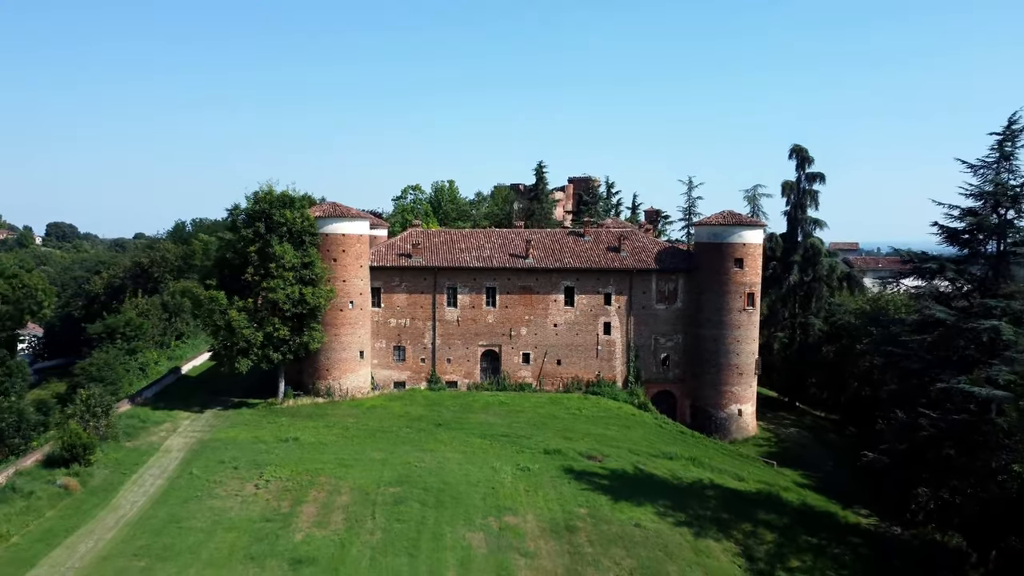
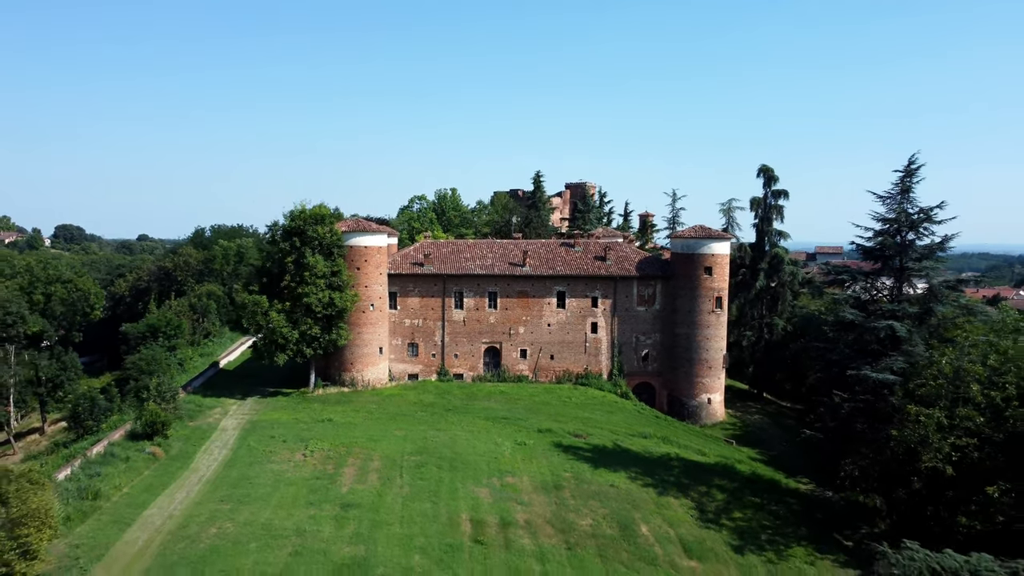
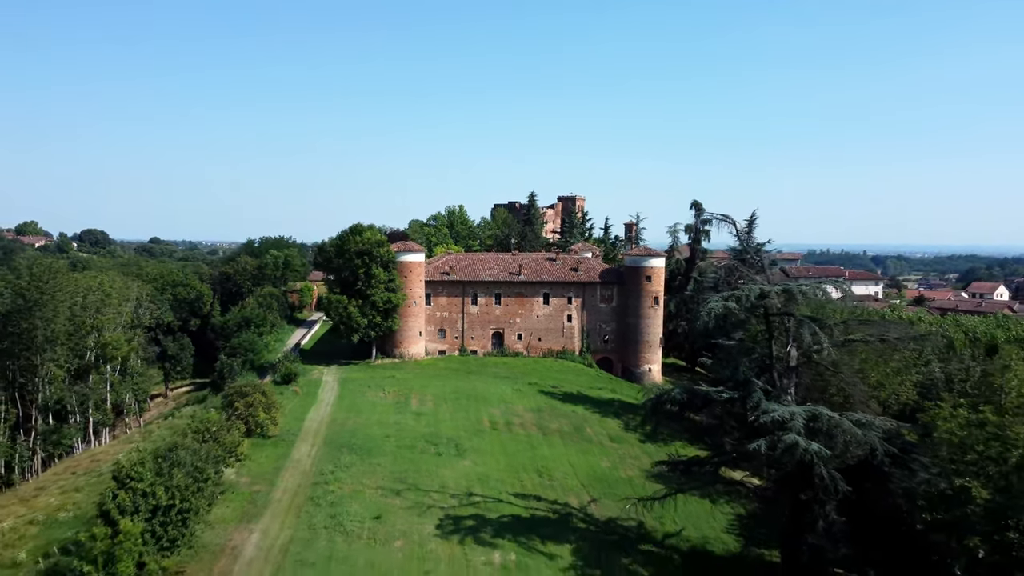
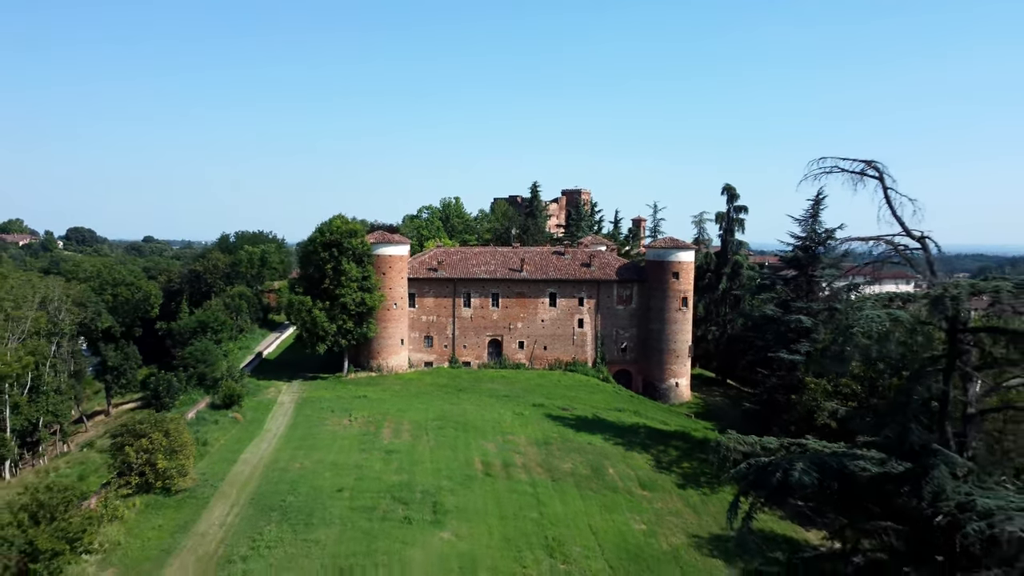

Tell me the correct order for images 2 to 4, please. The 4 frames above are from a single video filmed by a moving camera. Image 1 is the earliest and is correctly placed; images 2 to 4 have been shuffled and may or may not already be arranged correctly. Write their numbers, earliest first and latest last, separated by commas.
2, 4, 3
